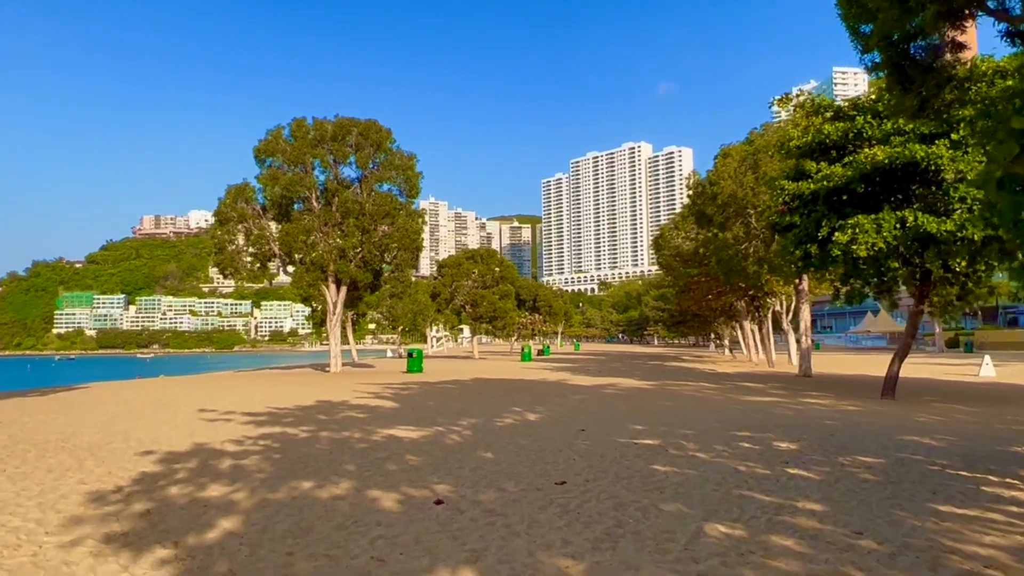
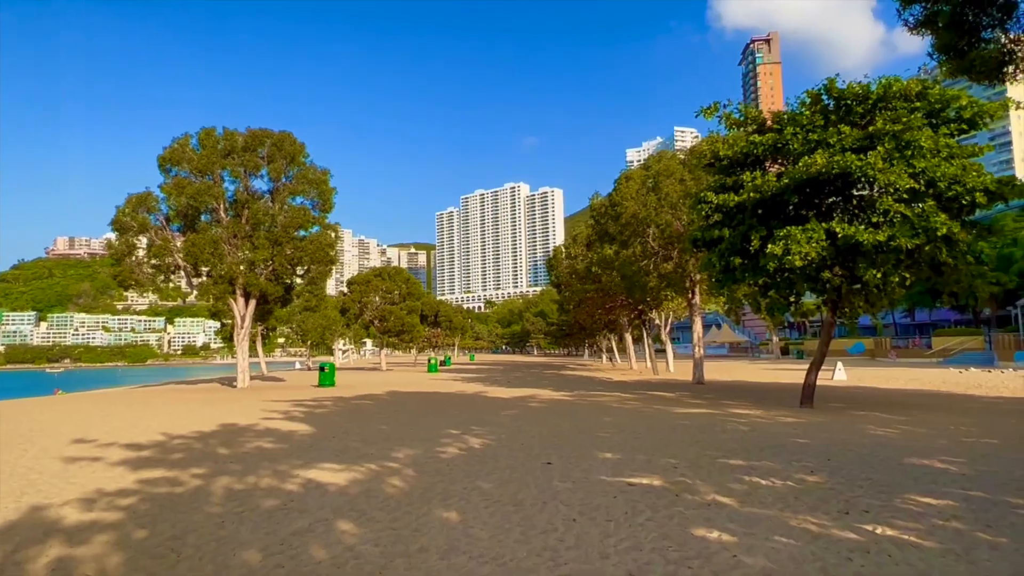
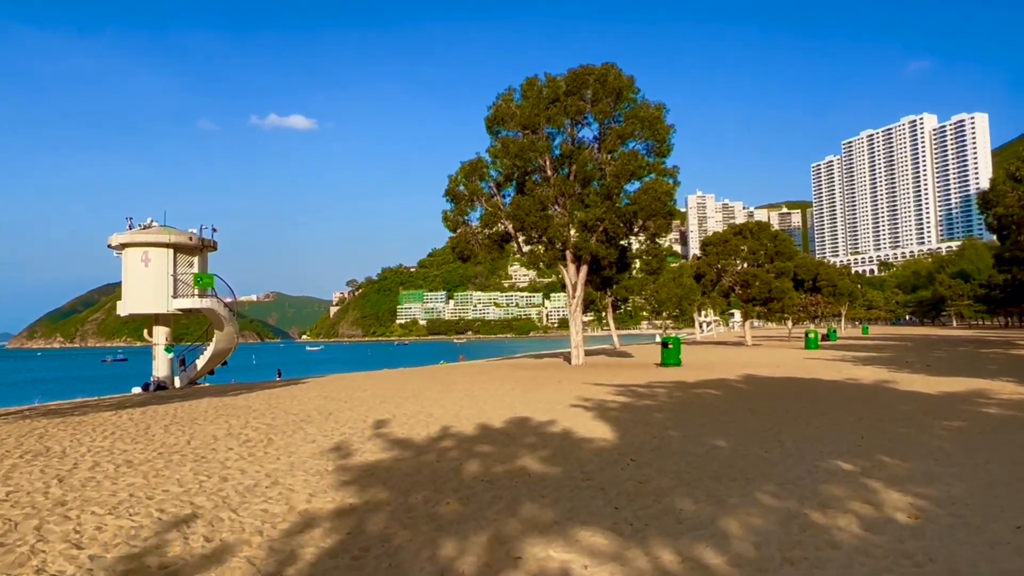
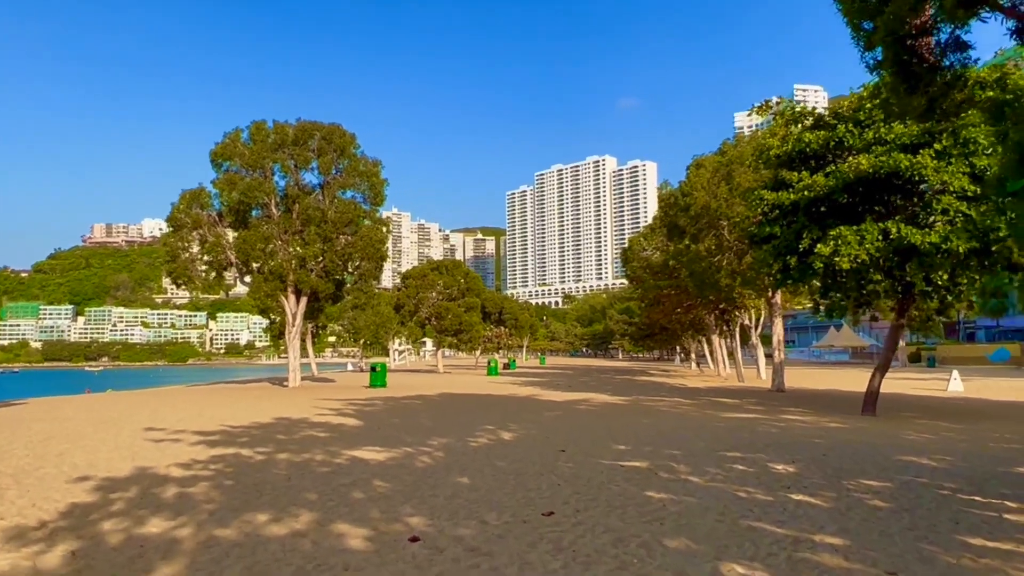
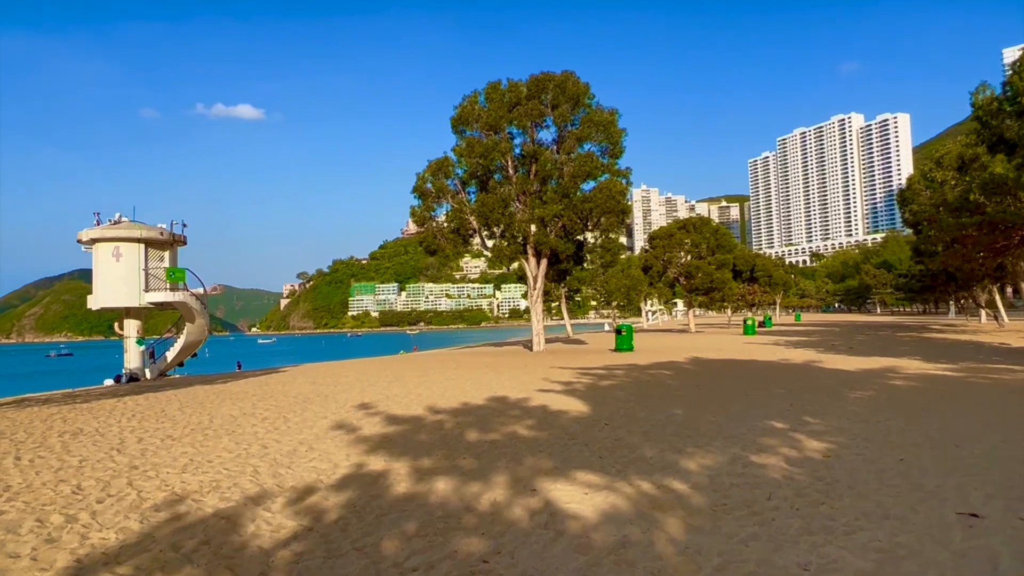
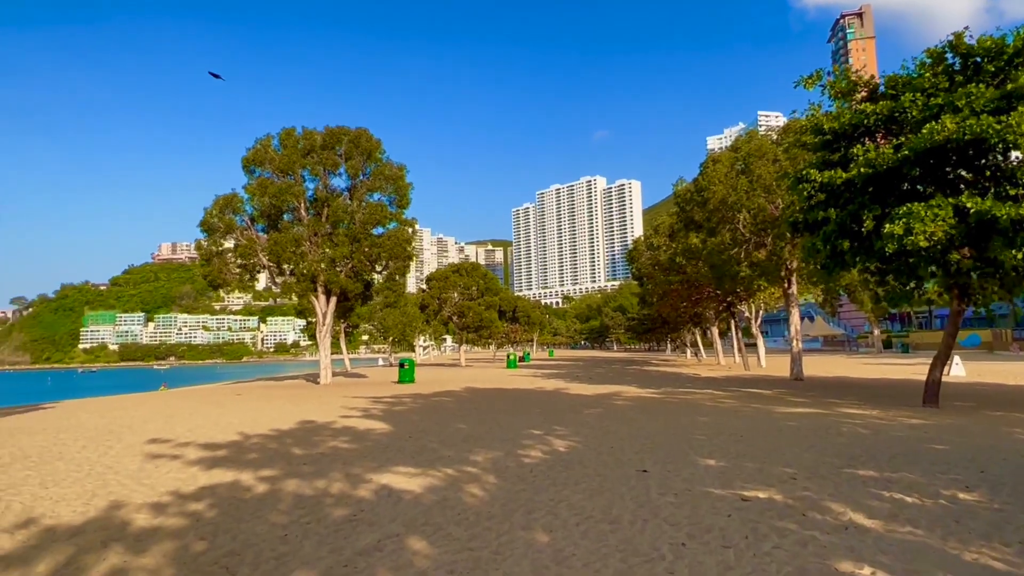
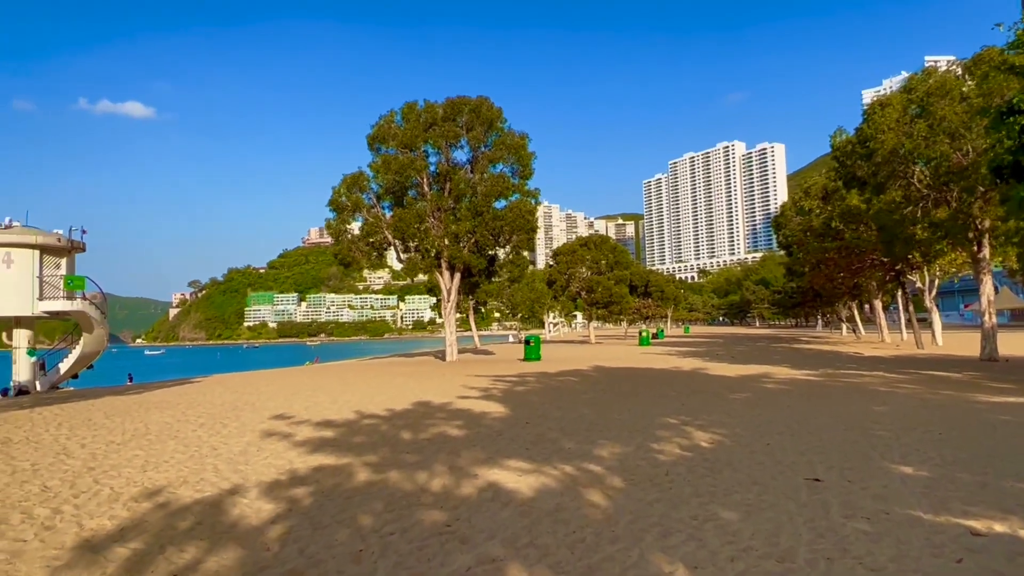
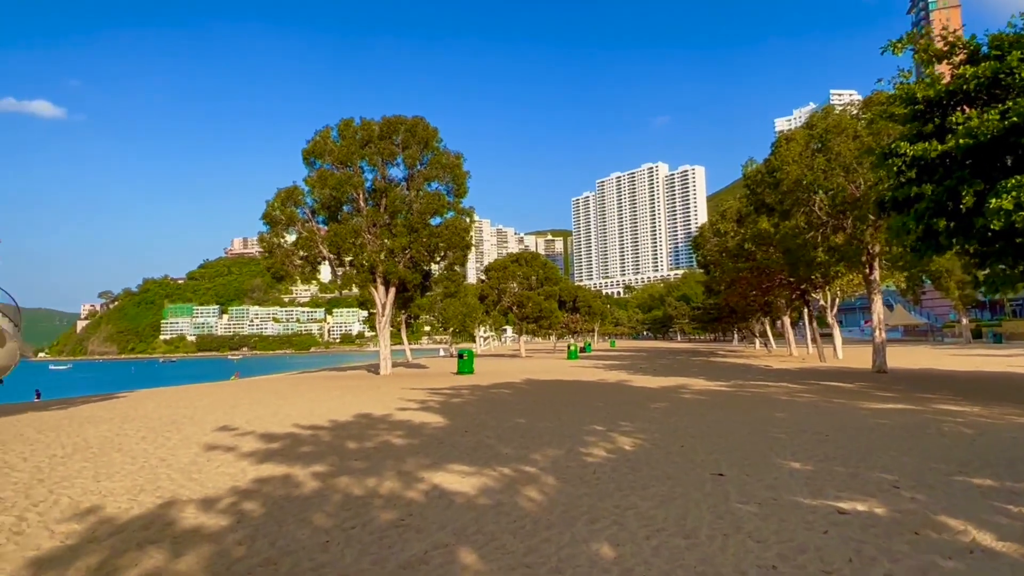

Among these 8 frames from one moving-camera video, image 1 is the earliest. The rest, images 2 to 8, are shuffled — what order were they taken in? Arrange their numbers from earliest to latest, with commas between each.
4, 2, 6, 8, 7, 5, 3
